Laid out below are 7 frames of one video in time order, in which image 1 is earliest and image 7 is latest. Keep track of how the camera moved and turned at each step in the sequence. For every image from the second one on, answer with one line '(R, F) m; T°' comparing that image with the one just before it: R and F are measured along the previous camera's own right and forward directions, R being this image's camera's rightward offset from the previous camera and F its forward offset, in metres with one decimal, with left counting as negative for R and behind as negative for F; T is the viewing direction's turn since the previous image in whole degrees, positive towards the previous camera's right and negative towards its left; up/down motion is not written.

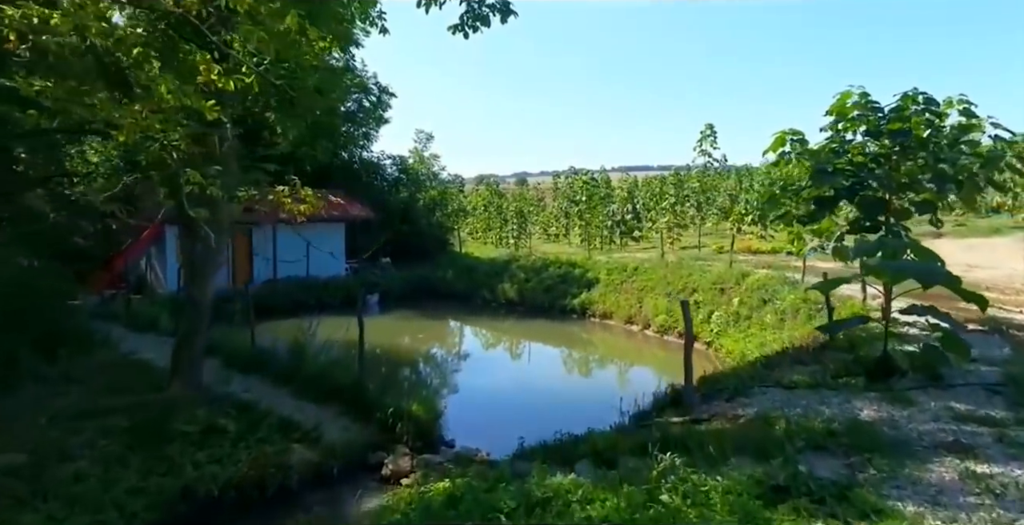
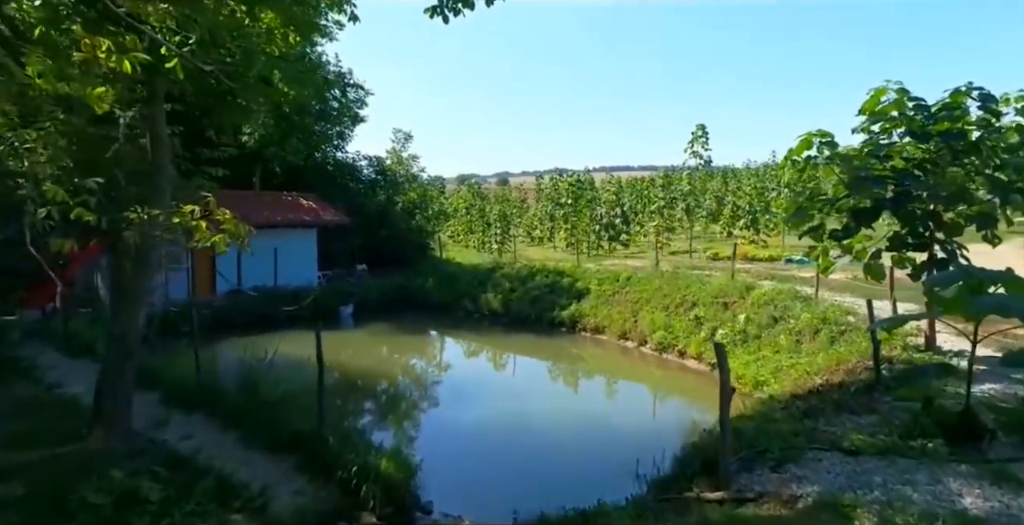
(-0.1, +1.5) m; +2°
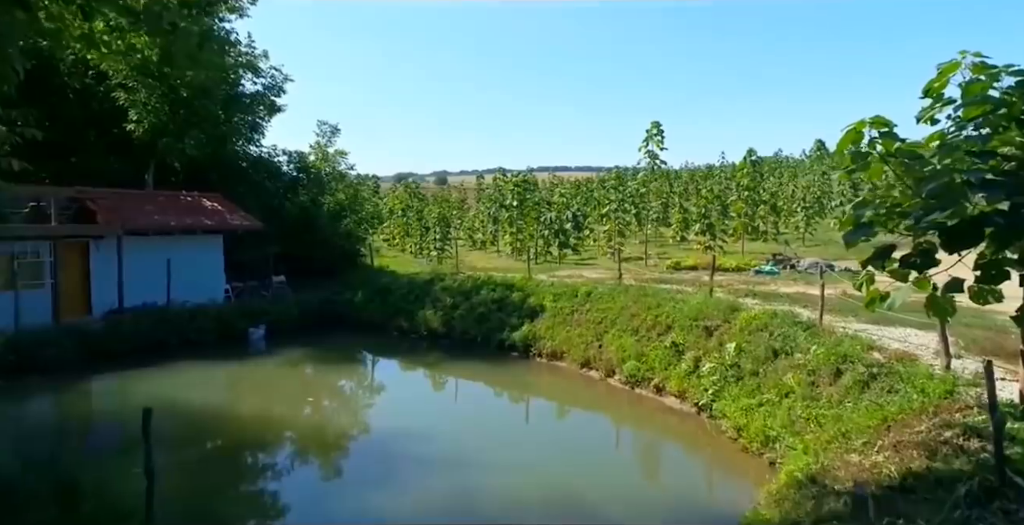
(-0.1, +2.9) m; +6°
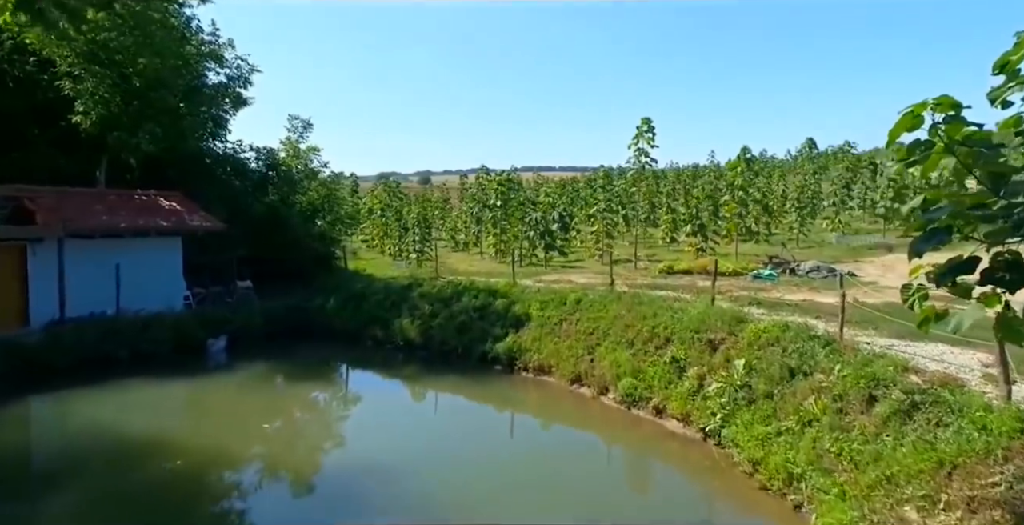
(0.0, +1.4) m; +1°
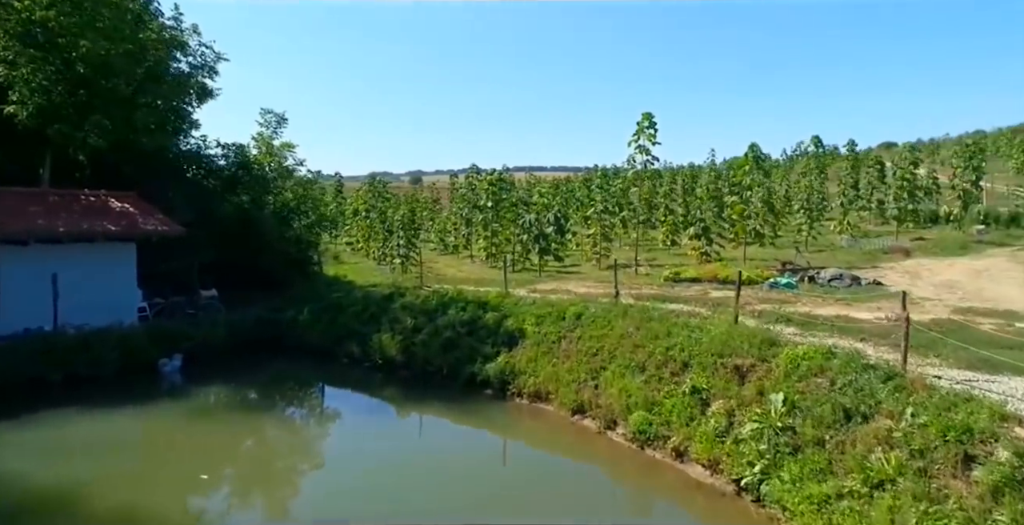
(0.0, +1.9) m; +1°
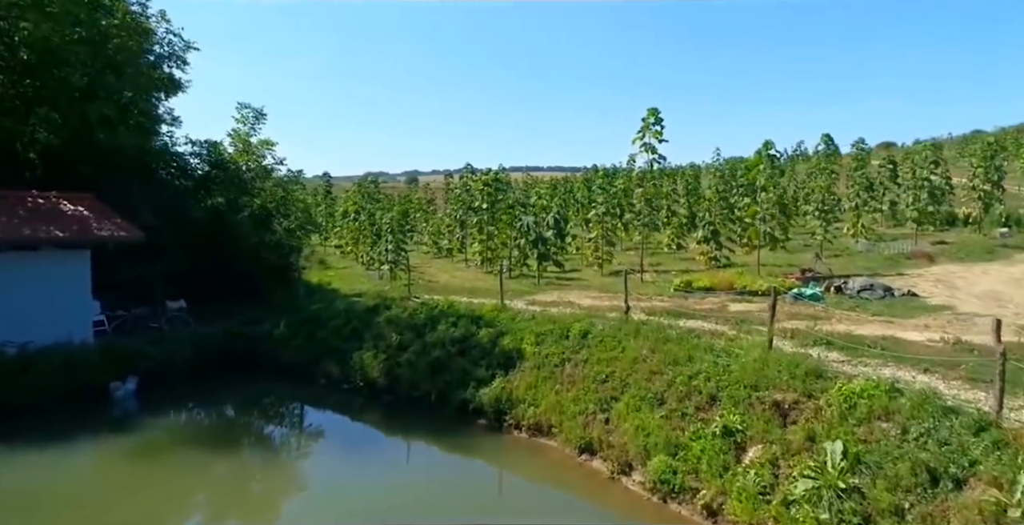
(0.0, +1.7) m; 0°
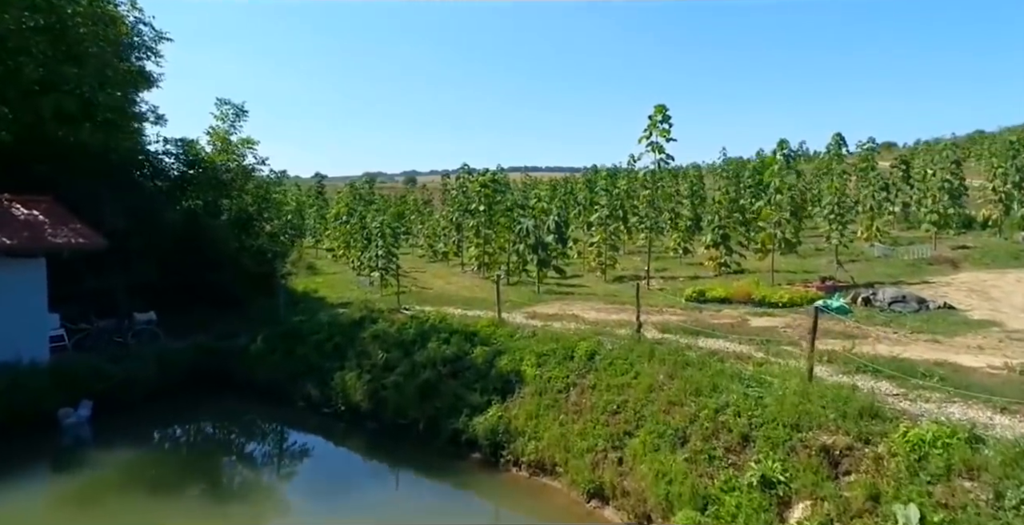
(0.0, +1.4) m; 0°
